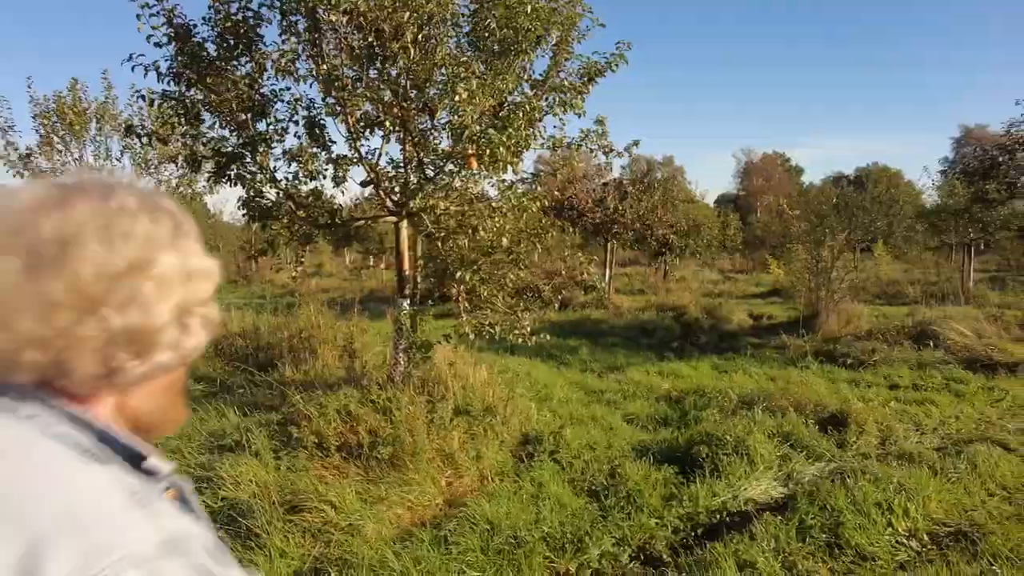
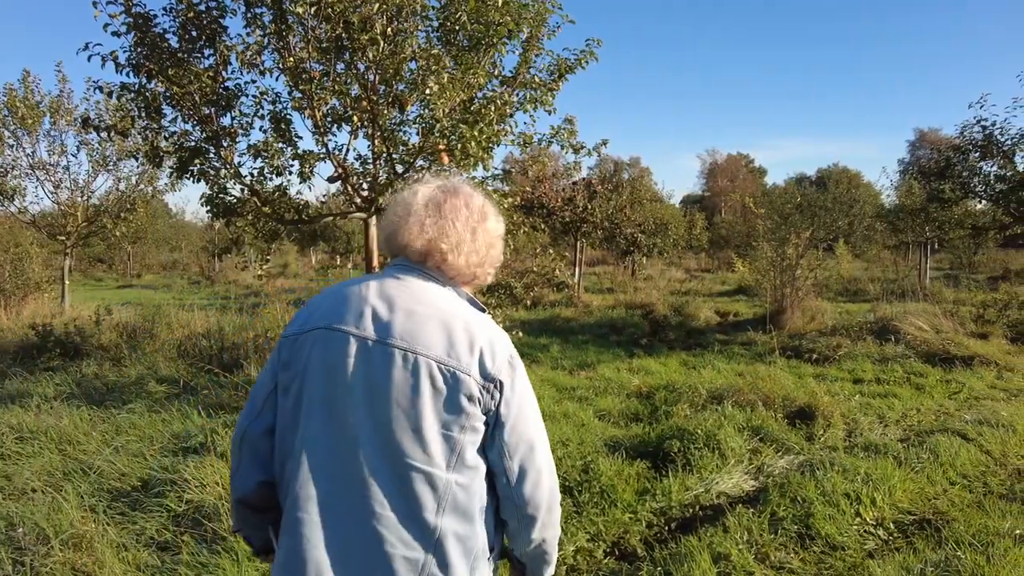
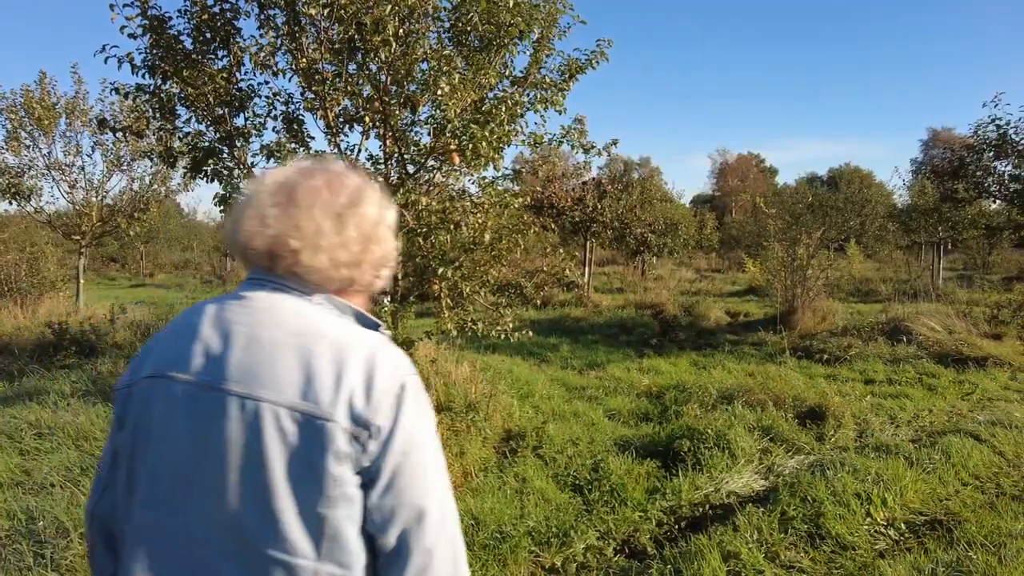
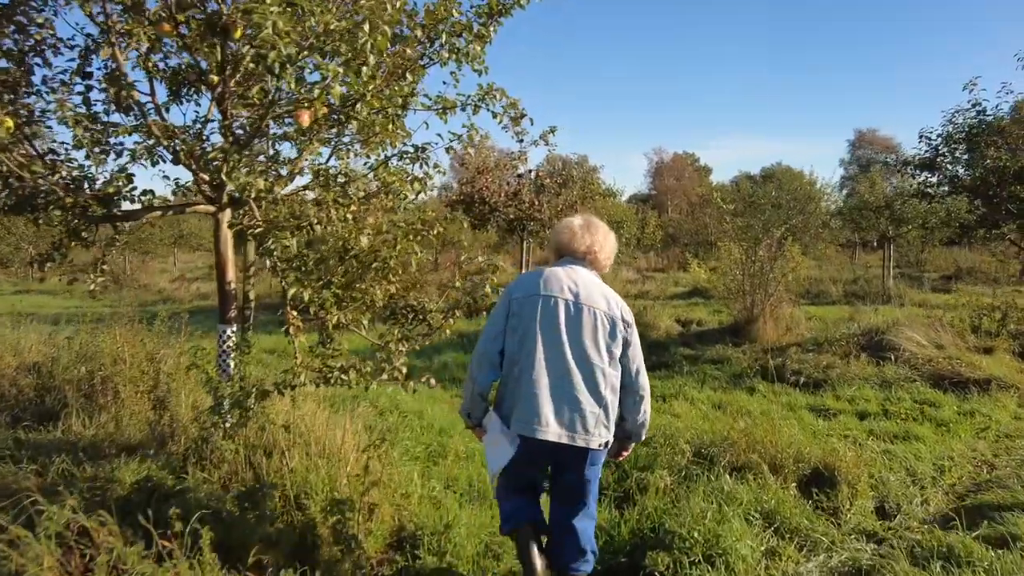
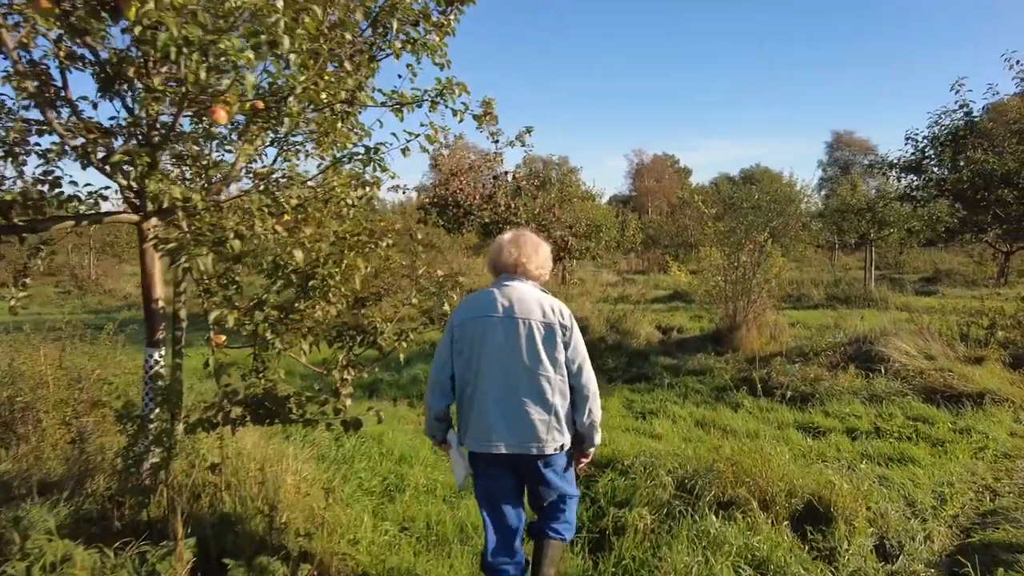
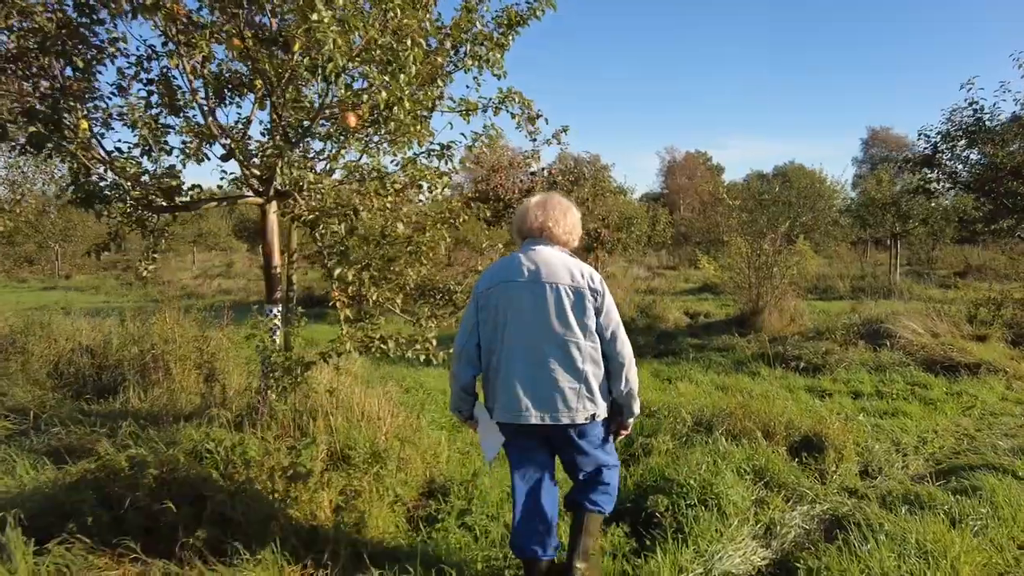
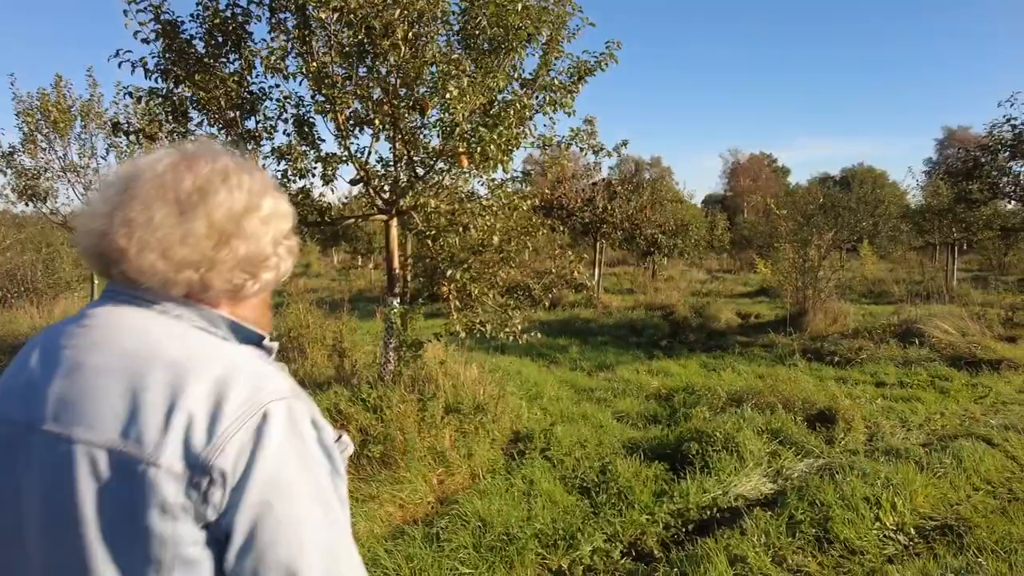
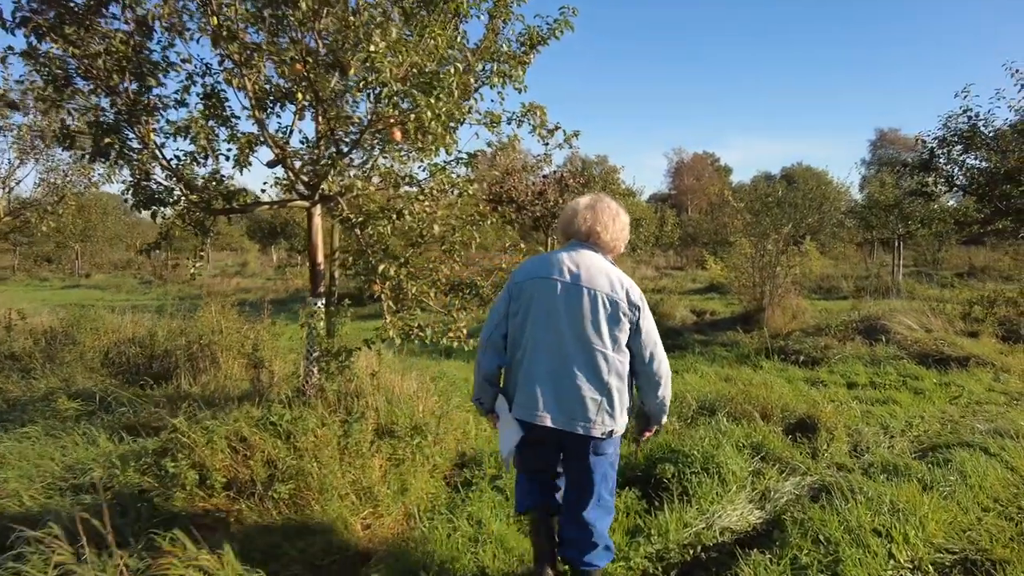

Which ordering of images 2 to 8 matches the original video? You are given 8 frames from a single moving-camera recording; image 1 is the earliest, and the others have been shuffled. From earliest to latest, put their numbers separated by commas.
7, 3, 2, 8, 6, 4, 5
